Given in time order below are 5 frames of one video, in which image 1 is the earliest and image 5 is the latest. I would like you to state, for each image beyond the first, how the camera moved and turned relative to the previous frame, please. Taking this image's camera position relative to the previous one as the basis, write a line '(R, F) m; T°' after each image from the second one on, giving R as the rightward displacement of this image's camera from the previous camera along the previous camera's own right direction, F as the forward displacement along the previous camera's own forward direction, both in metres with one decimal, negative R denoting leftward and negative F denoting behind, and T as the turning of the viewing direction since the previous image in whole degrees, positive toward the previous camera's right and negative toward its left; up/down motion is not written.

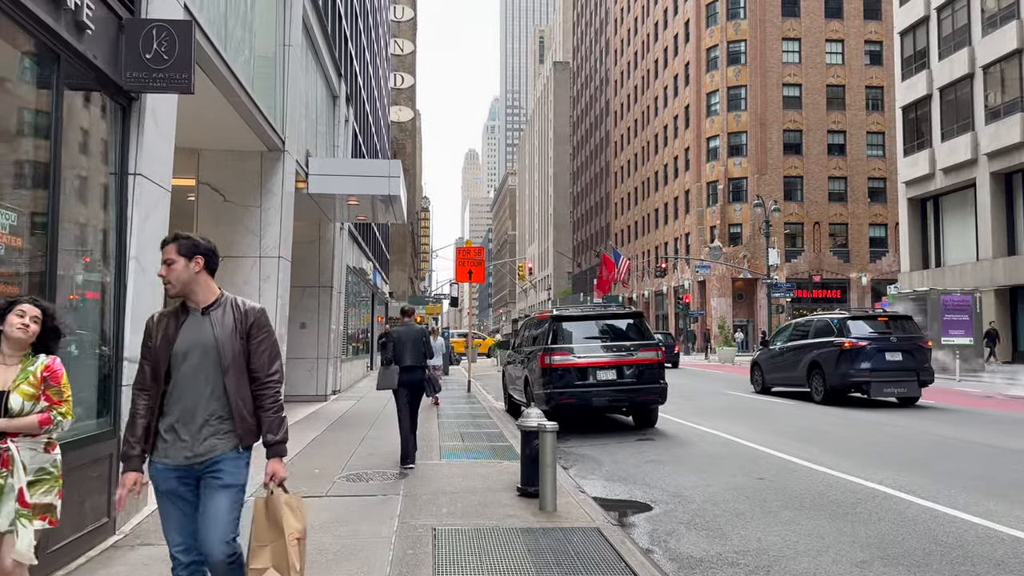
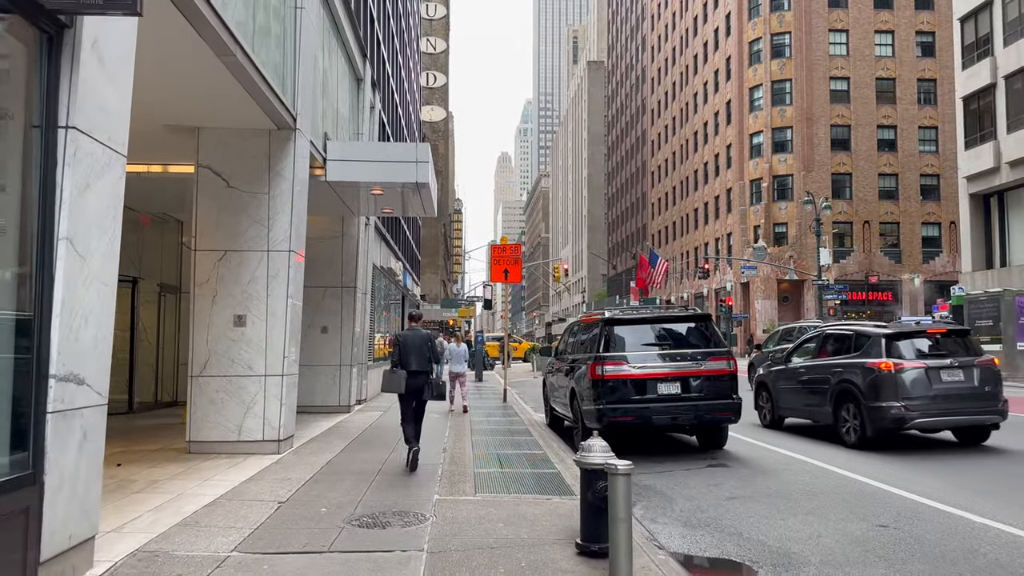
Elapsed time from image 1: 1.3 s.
(-0.2, +1.6) m; -2°
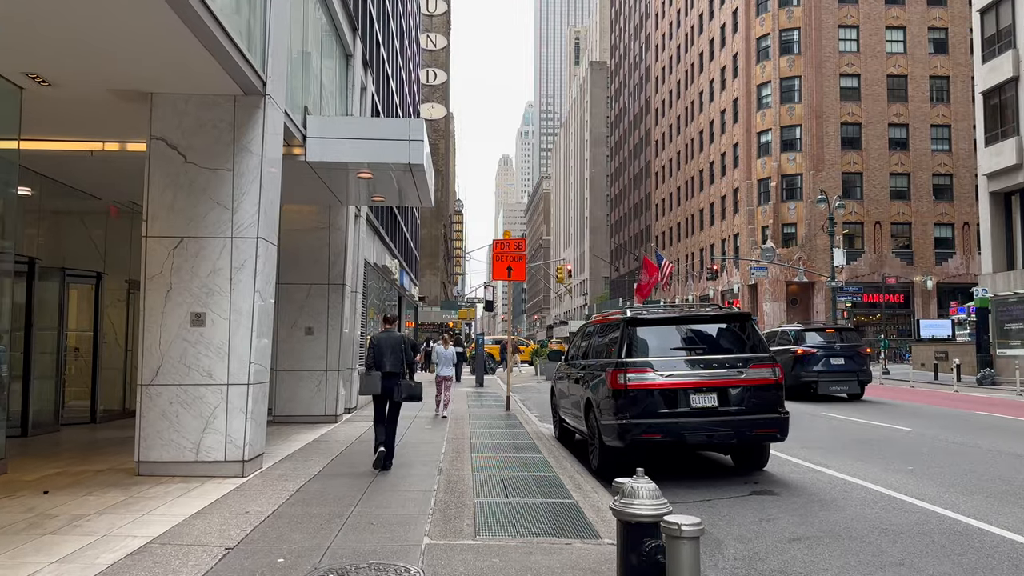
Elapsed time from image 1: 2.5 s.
(-0.1, +1.5) m; 0°
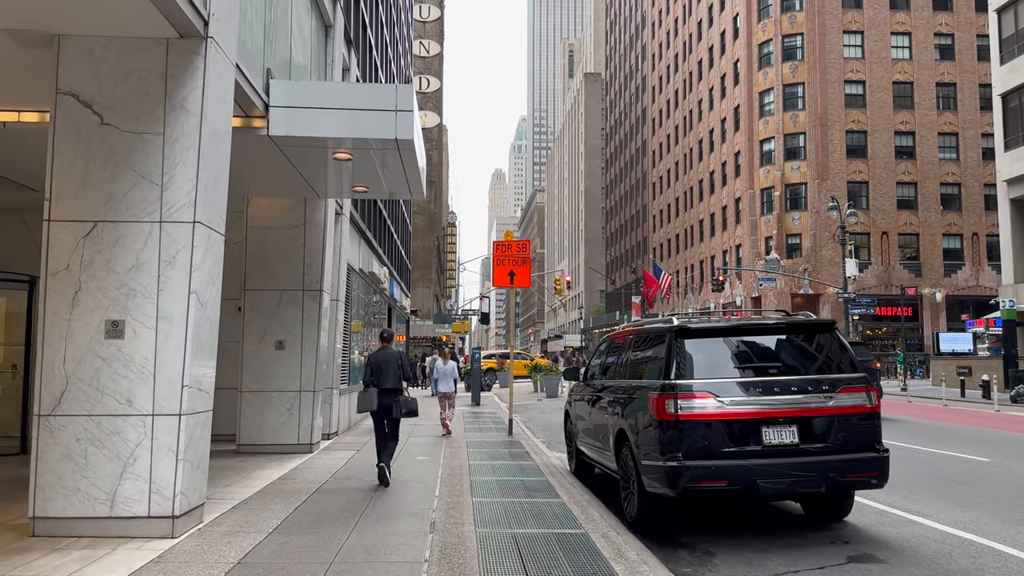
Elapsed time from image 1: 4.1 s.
(-0.2, +2.0) m; +1°
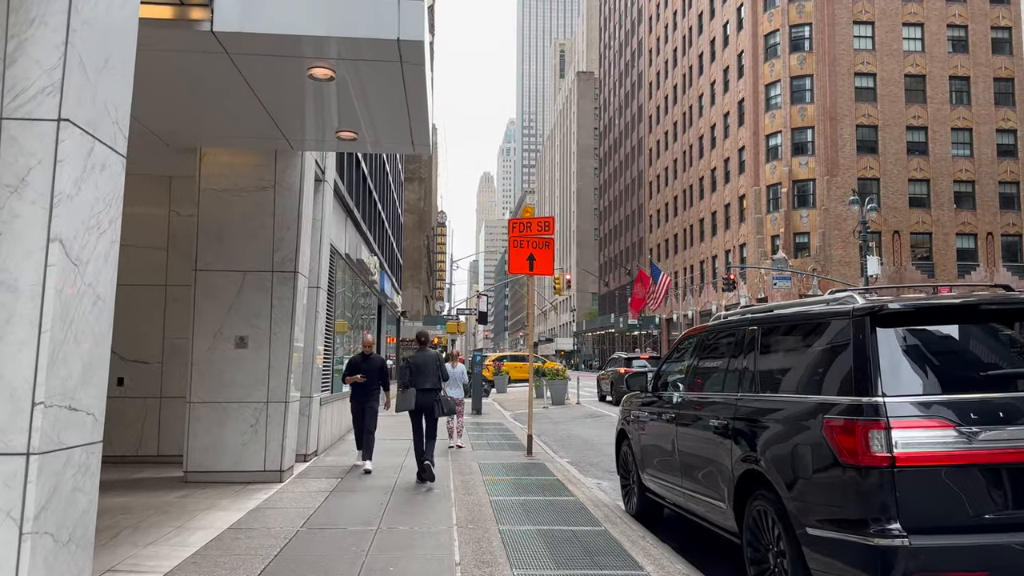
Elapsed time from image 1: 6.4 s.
(-0.5, +2.7) m; +1°
